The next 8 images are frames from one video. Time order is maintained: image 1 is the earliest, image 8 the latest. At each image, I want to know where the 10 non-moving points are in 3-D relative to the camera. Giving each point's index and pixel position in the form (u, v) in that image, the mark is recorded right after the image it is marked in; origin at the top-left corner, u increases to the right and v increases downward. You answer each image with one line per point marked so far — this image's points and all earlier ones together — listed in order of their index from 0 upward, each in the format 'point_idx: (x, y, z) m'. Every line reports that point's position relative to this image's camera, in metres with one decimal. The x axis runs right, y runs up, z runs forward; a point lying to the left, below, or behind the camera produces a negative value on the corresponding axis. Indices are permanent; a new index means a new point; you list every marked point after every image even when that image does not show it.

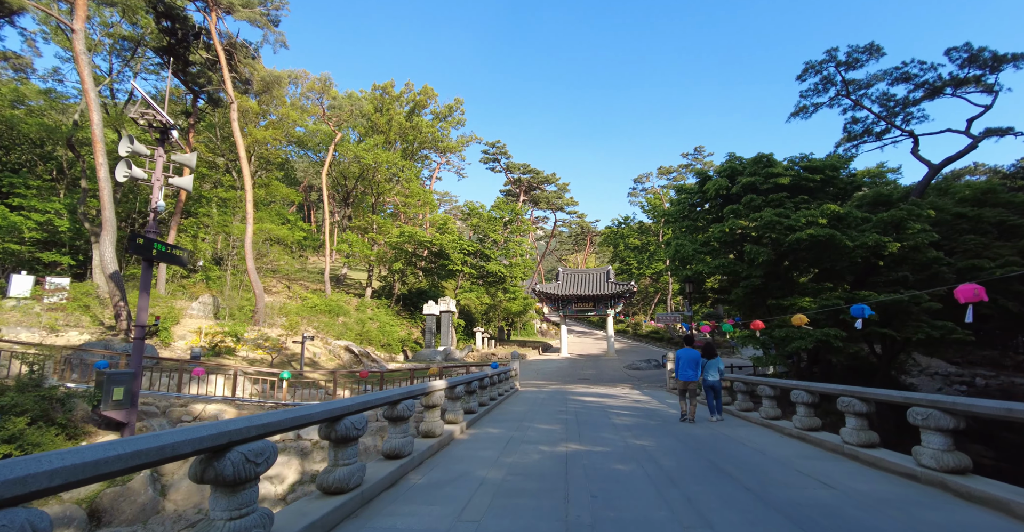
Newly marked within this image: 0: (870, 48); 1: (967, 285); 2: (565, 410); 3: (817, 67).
0: (+10.3, +6.4, +13.3) m
1: (+6.0, -0.3, +5.9) m
2: (+1.0, -2.9, +9.1) m
3: (+9.2, +6.1, +14.1) m
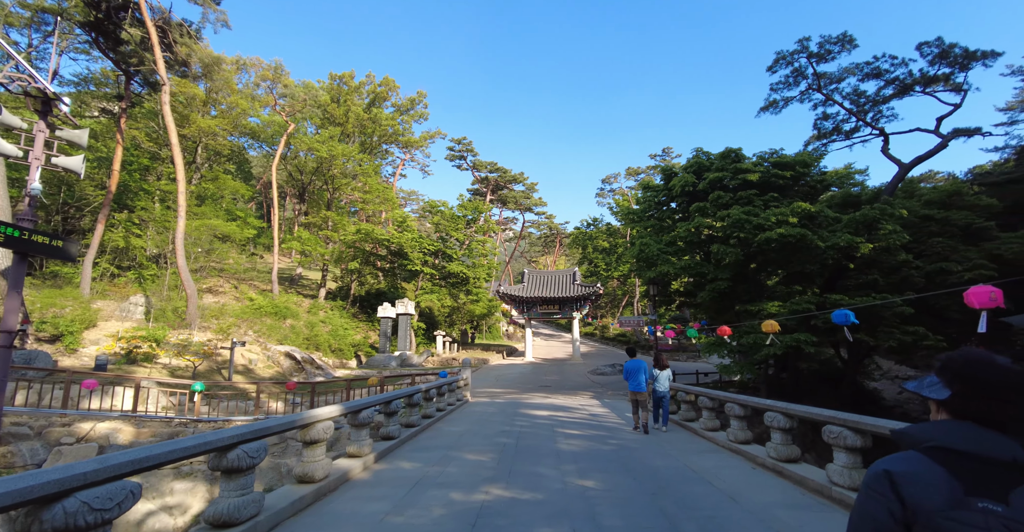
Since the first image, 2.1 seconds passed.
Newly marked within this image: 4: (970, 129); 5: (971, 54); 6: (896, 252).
0: (+9.0, +6.3, +12.6) m
1: (+5.1, -0.3, +5.0) m
2: (-0.1, -2.8, +7.9) m
3: (+7.9, +6.1, +13.3) m
4: (+14.4, +4.4, +14.4) m
5: (+13.4, +6.3, +13.4) m
6: (+8.9, +0.3, +10.5) m
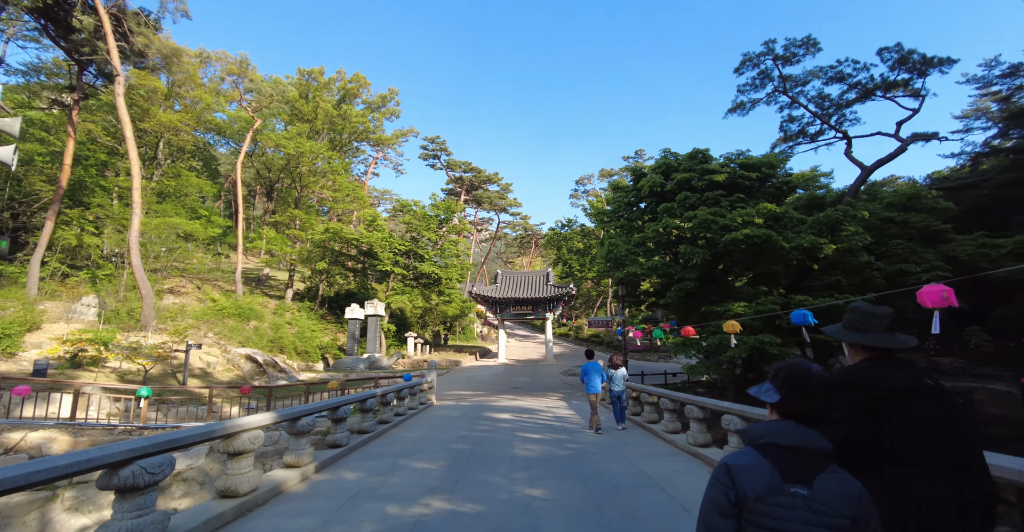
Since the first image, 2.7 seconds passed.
0: (+8.1, +6.3, +12.7) m
1: (+4.5, -0.2, +4.9) m
2: (-0.8, -2.8, +7.6) m
3: (+7.0, +6.1, +13.4) m
4: (+13.4, +4.4, +14.8) m
5: (+12.4, +6.3, +13.7) m
6: (+8.0, +0.3, +10.6) m
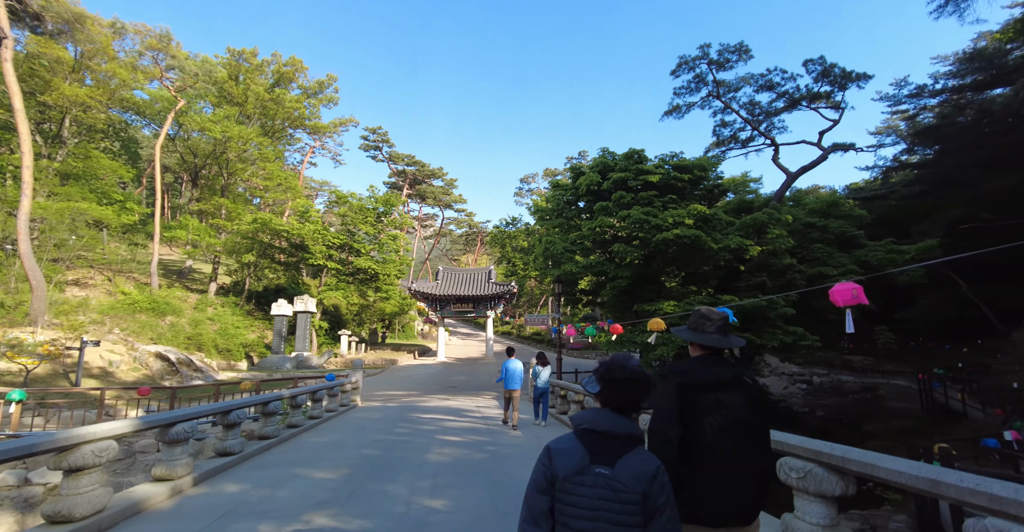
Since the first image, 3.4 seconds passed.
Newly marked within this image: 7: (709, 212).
0: (+6.4, +6.3, +13.1) m
1: (+3.6, -0.2, +5.0) m
2: (-2.1, -2.7, +7.1) m
3: (+5.2, +6.1, +13.6) m
4: (+11.5, +4.2, +15.8) m
5: (+10.6, +6.2, +14.6) m
6: (+6.5, +0.3, +11.0) m
7: (+4.6, +1.3, +10.7) m
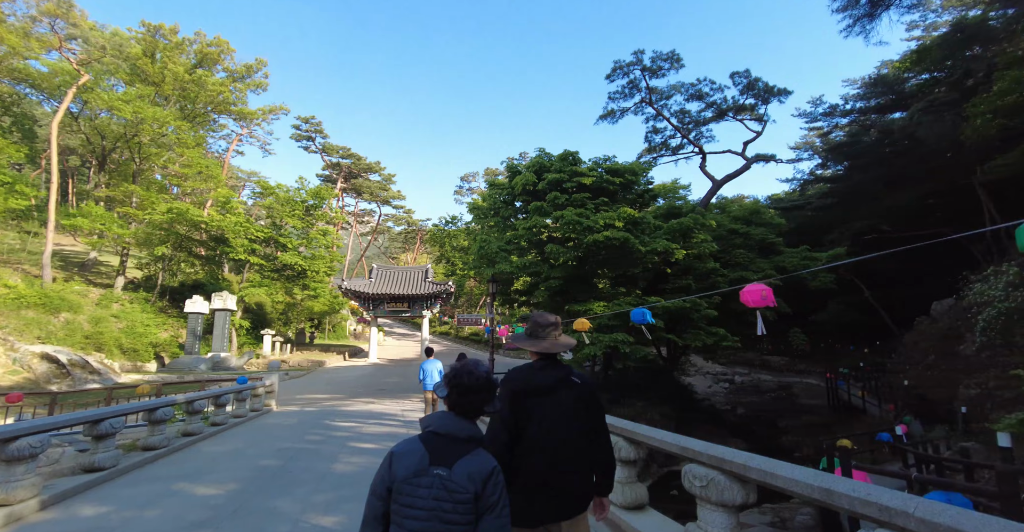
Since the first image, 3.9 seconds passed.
0: (+4.7, +6.2, +13.5) m
1: (+2.7, -0.2, +5.1) m
2: (-3.2, -2.6, +6.5) m
3: (+3.4, +6.0, +13.9) m
4: (+9.3, +4.0, +16.8) m
5: (+8.7, +6.0, +15.5) m
6: (+4.9, +0.2, +11.5) m
7: (+3.0, +1.2, +10.8) m
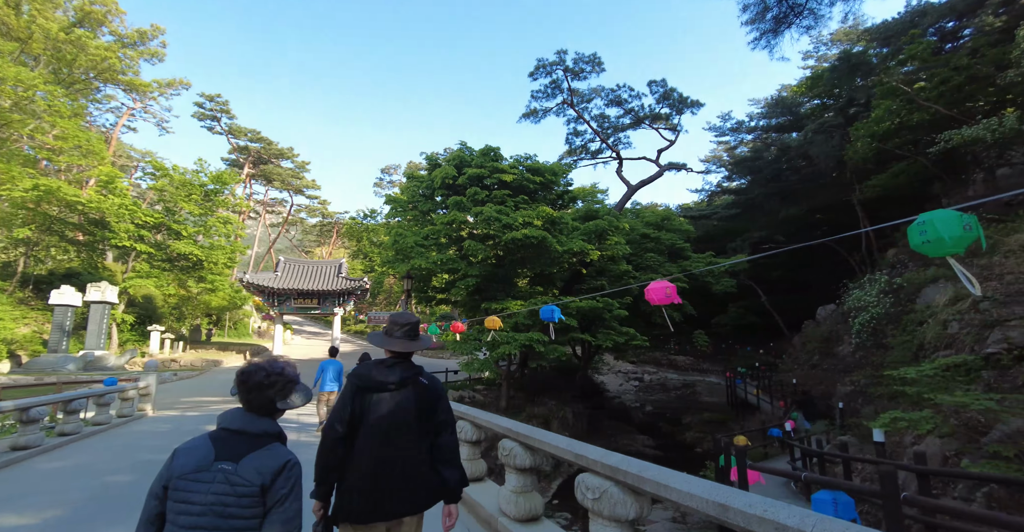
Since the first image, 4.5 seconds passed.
0: (+2.5, +6.1, +13.8) m
1: (+1.7, -0.2, +5.1) m
2: (-4.5, -2.4, +5.5) m
3: (+1.2, +6.0, +14.0) m
4: (+6.5, +3.8, +17.7) m
5: (+6.2, +5.8, +16.3) m
6: (+2.8, +0.1, +11.7) m
7: (+1.1, +1.2, +10.8) m
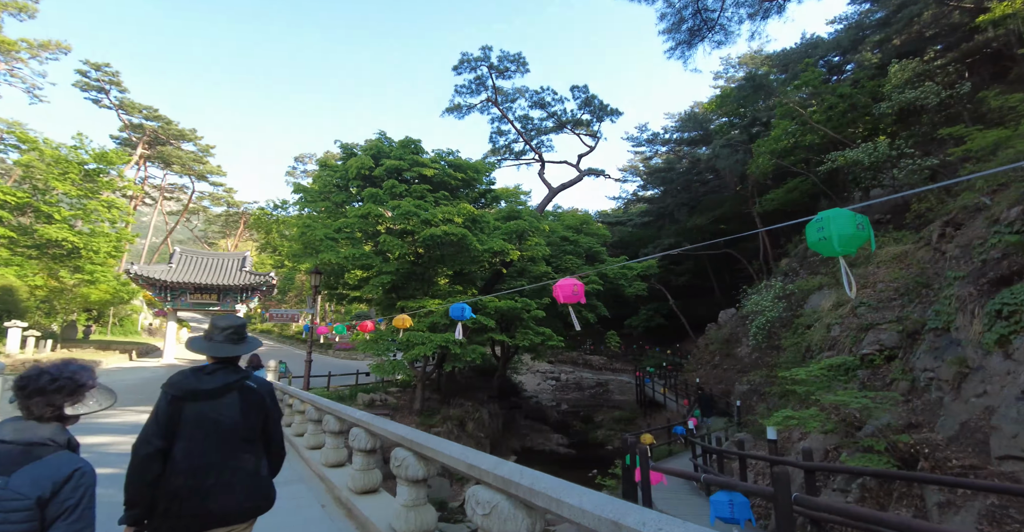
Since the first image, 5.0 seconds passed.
0: (+0.4, +6.1, +13.8) m
1: (+0.7, -0.2, +5.0) m
2: (-5.5, -2.2, +4.5) m
3: (-1.0, +6.0, +13.8) m
4: (+3.6, +3.7, +18.3) m
5: (+3.6, +5.6, +16.9) m
6: (+0.8, +0.1, +11.8) m
7: (-0.7, +1.2, +10.6) m
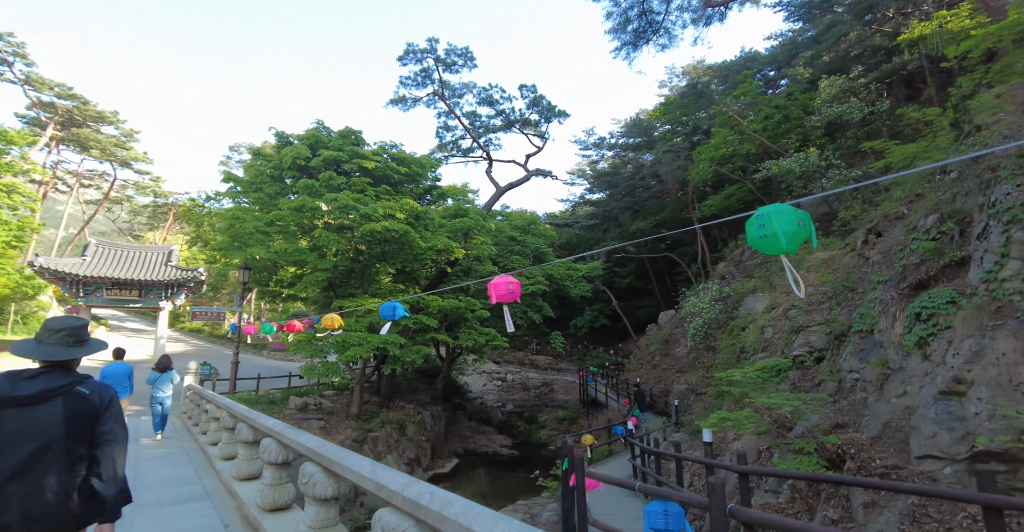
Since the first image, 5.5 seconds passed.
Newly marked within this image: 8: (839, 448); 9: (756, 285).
0: (-1.1, +6.1, +13.5) m
1: (+0.1, -0.2, +4.9) m
2: (-6.0, -2.0, +3.6) m
3: (-2.4, +6.0, +13.4) m
4: (+1.6, +3.6, +18.3) m
5: (+1.7, +5.6, +16.9) m
6: (-0.6, +0.1, +11.6) m
7: (-1.9, +1.3, +10.3) m
8: (+2.8, -1.6, +3.9) m
9: (+4.6, -0.4, +8.6) m
